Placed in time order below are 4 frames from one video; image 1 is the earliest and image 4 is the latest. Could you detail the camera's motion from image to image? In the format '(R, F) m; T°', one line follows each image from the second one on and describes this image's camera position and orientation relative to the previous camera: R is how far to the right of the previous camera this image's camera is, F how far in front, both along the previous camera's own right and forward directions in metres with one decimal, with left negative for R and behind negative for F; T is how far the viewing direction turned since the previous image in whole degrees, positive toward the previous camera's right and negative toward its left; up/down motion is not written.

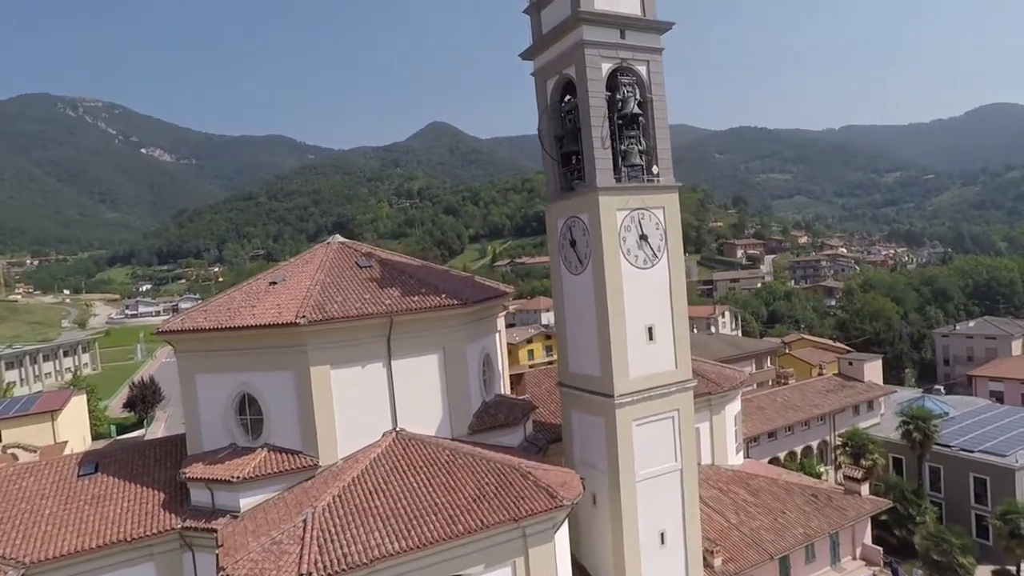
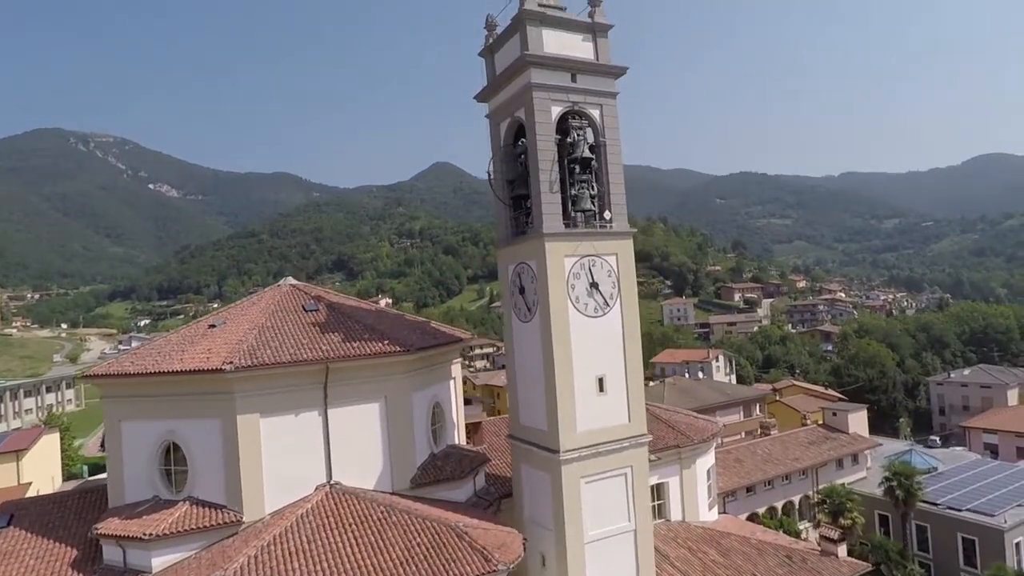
(+1.5, +0.6) m; 0°
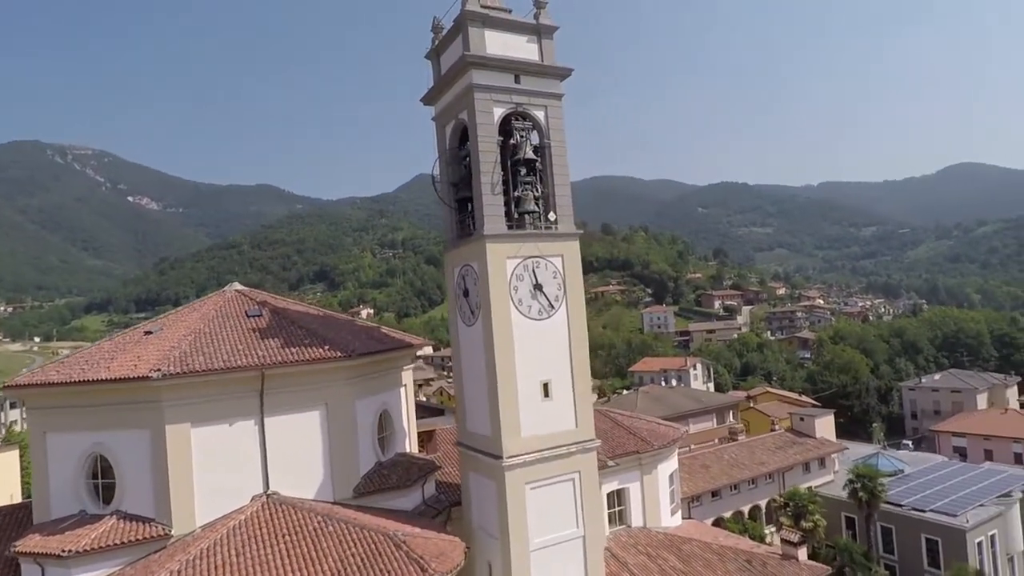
(+1.1, +0.3) m; +1°
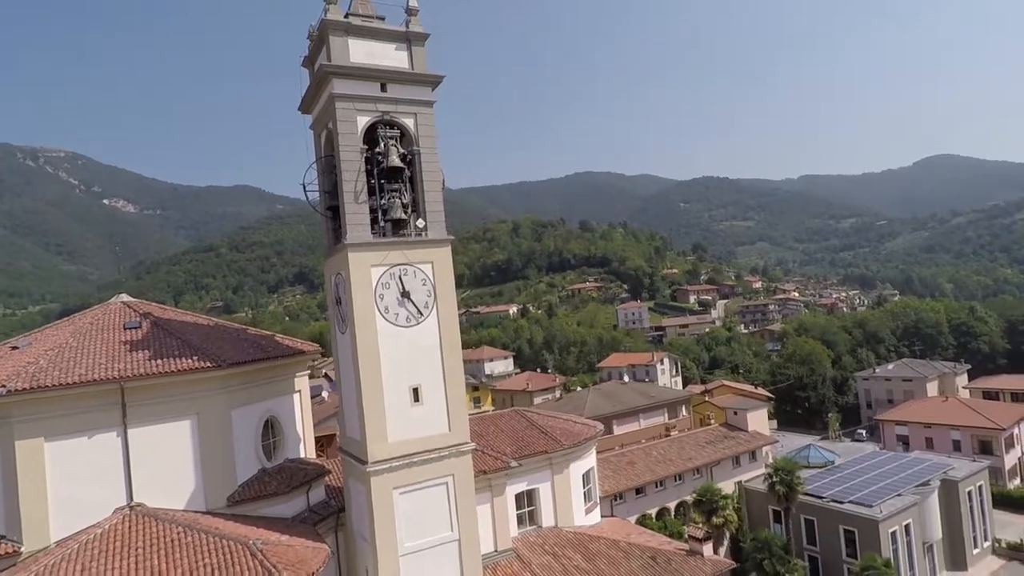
(+3.1, -0.1) m; +1°
